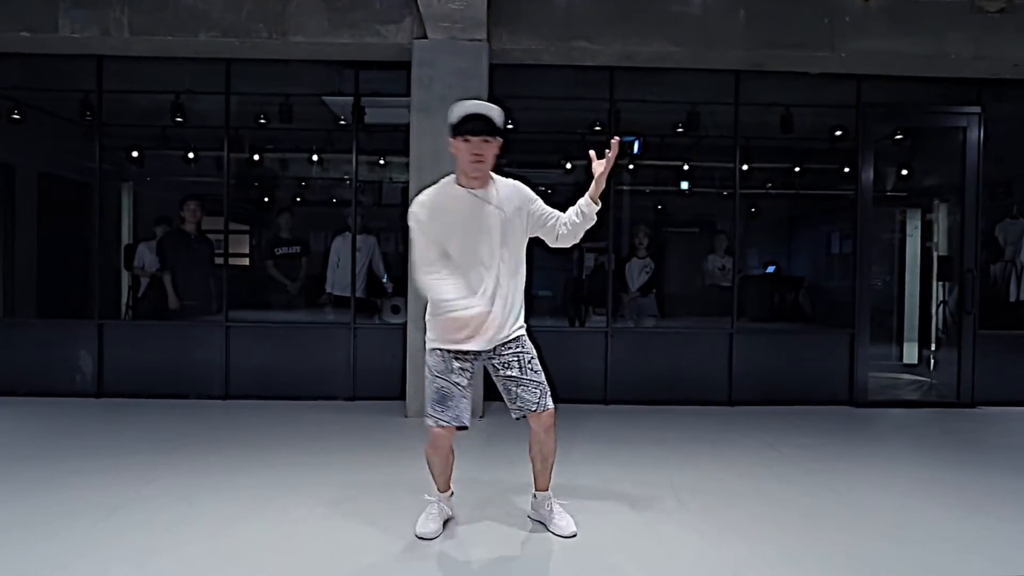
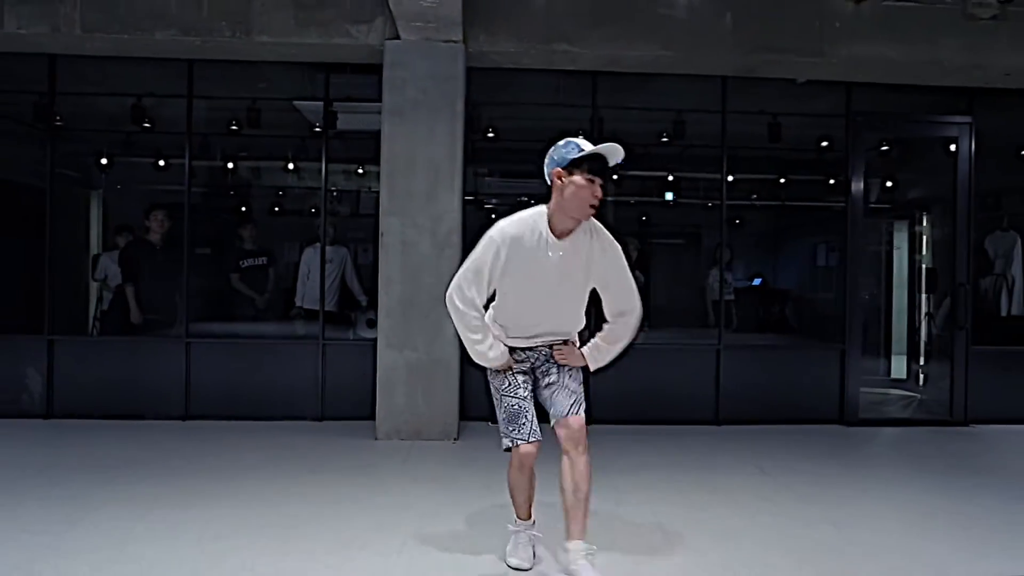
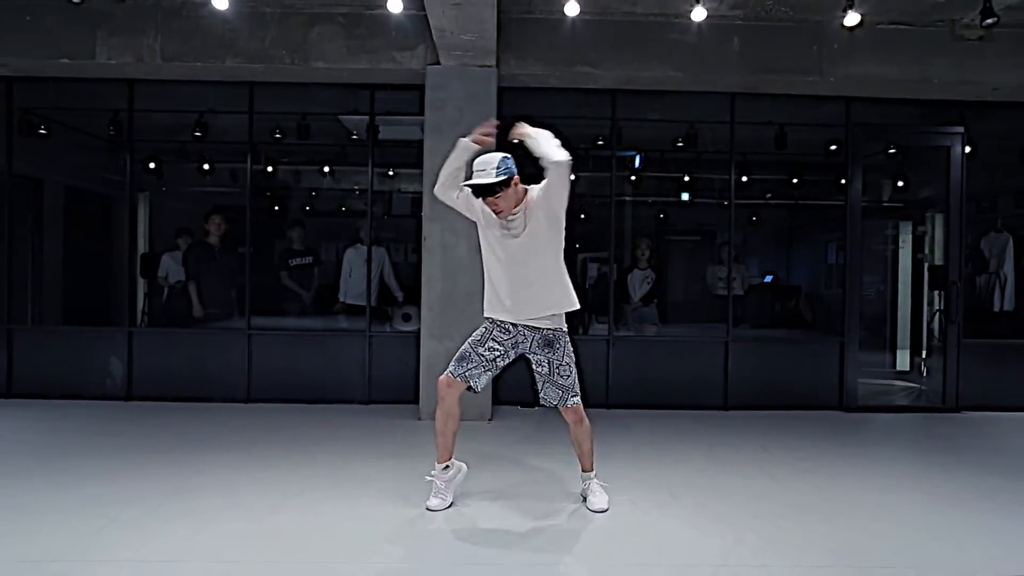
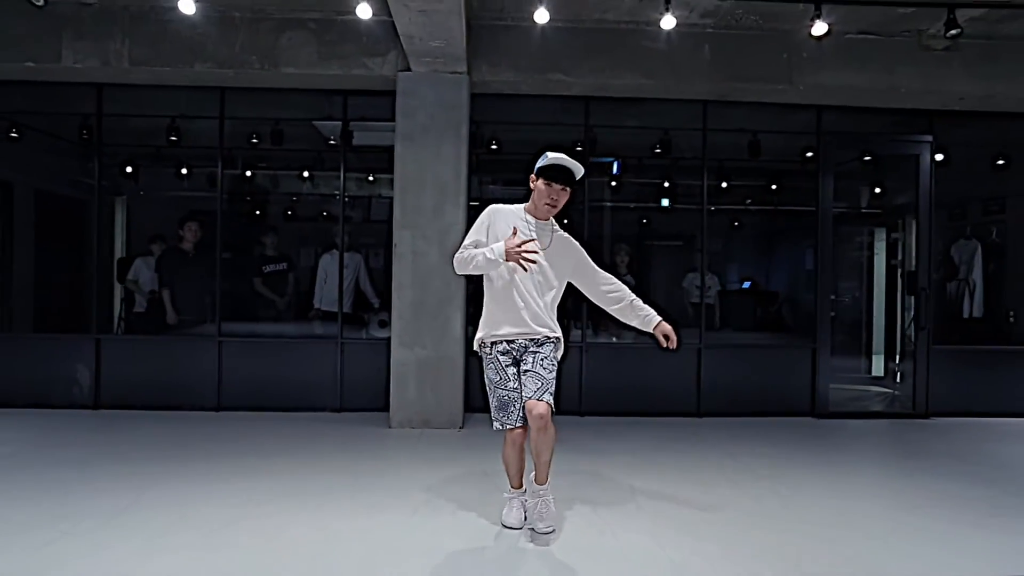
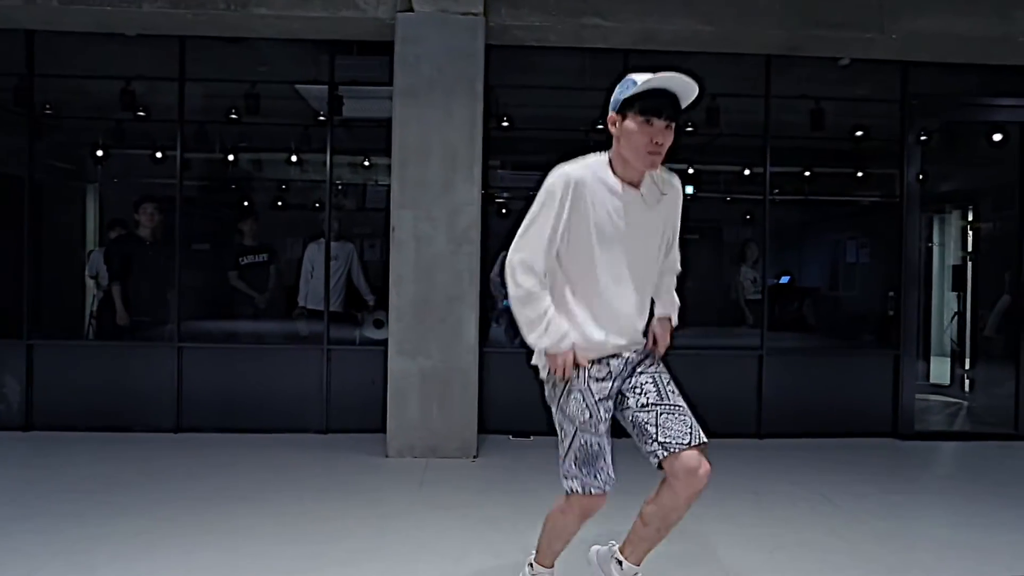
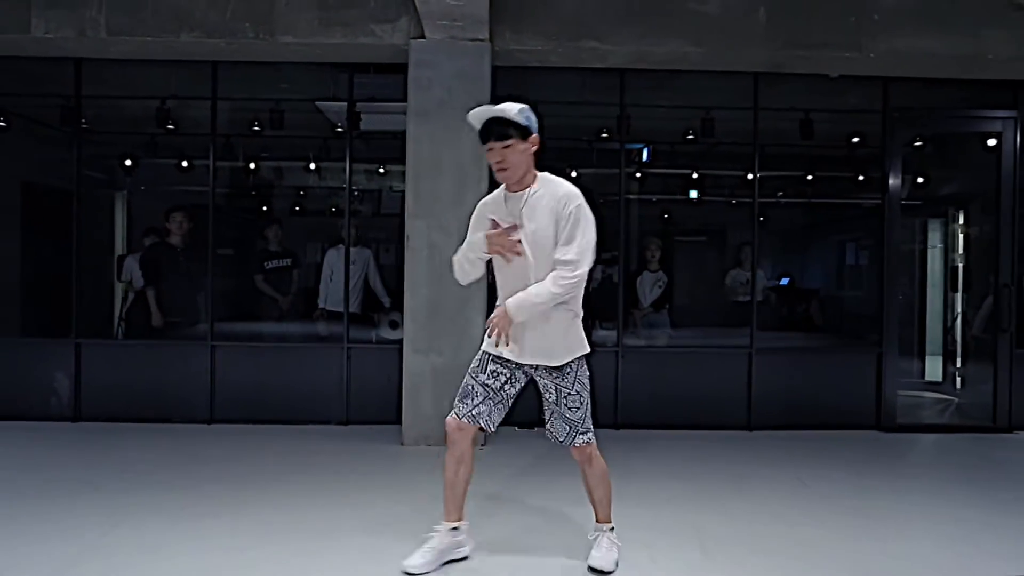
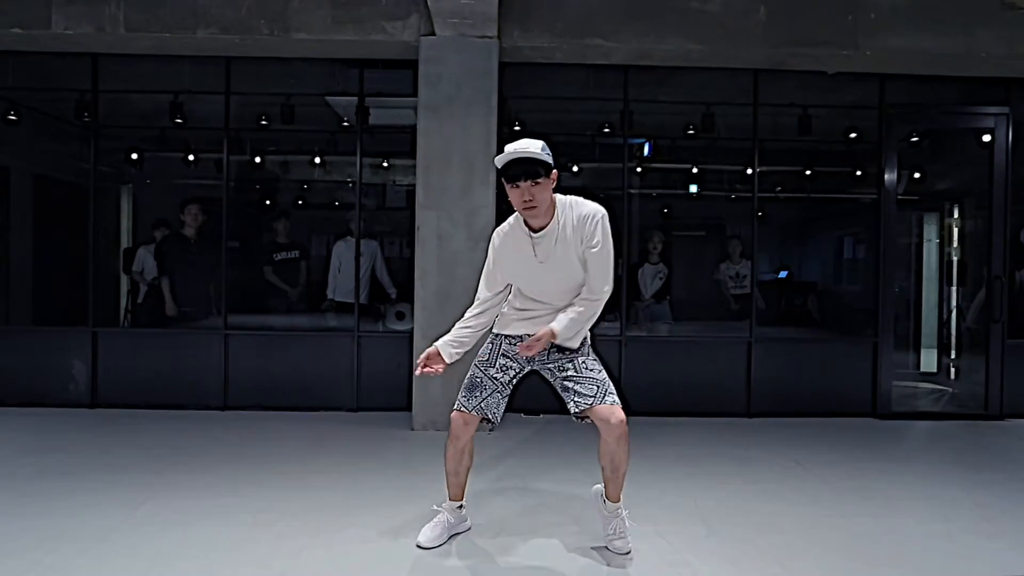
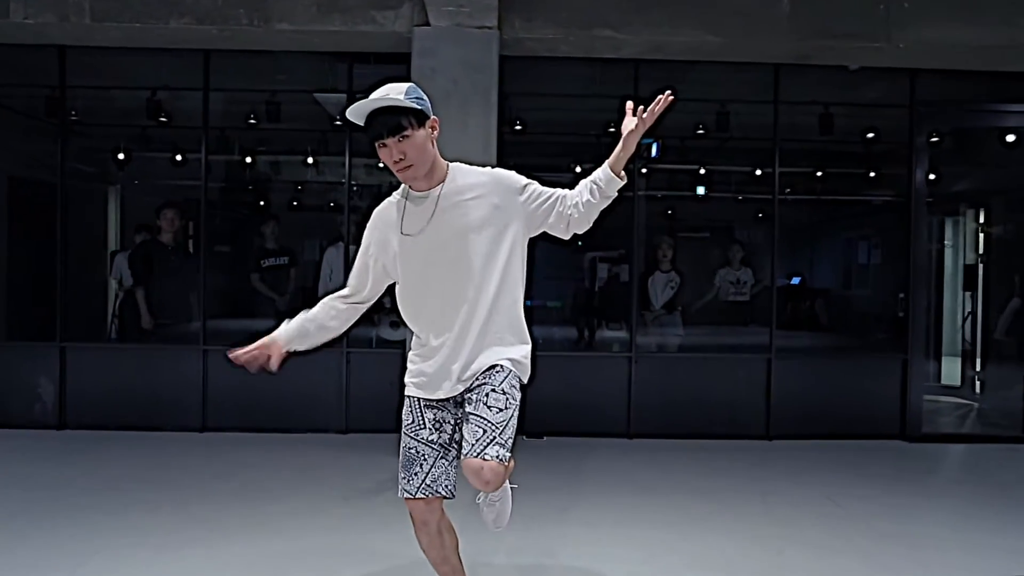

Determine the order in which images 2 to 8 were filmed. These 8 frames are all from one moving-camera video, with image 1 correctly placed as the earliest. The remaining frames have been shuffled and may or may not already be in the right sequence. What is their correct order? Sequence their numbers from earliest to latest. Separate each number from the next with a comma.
8, 6, 3, 7, 5, 2, 4
